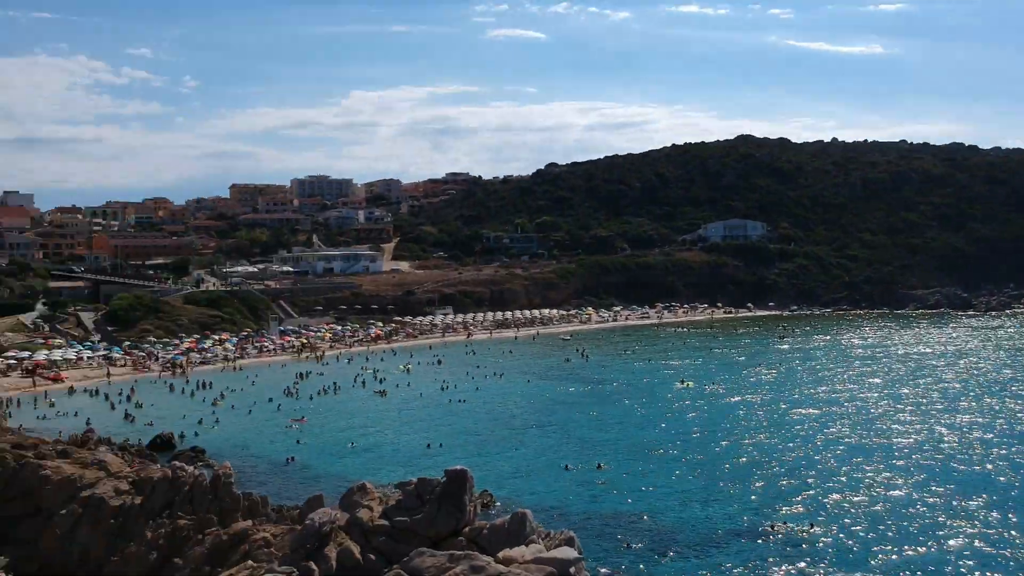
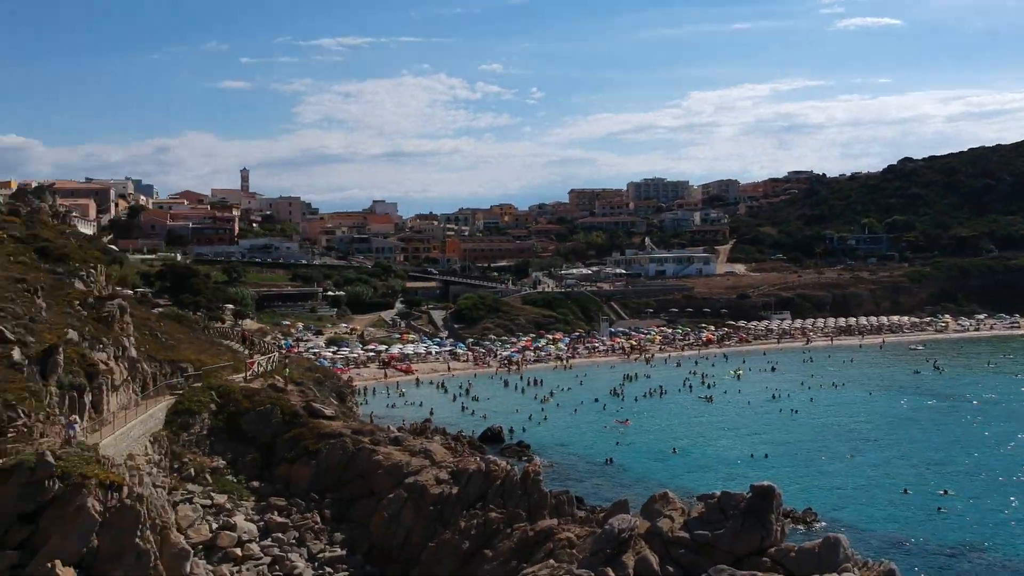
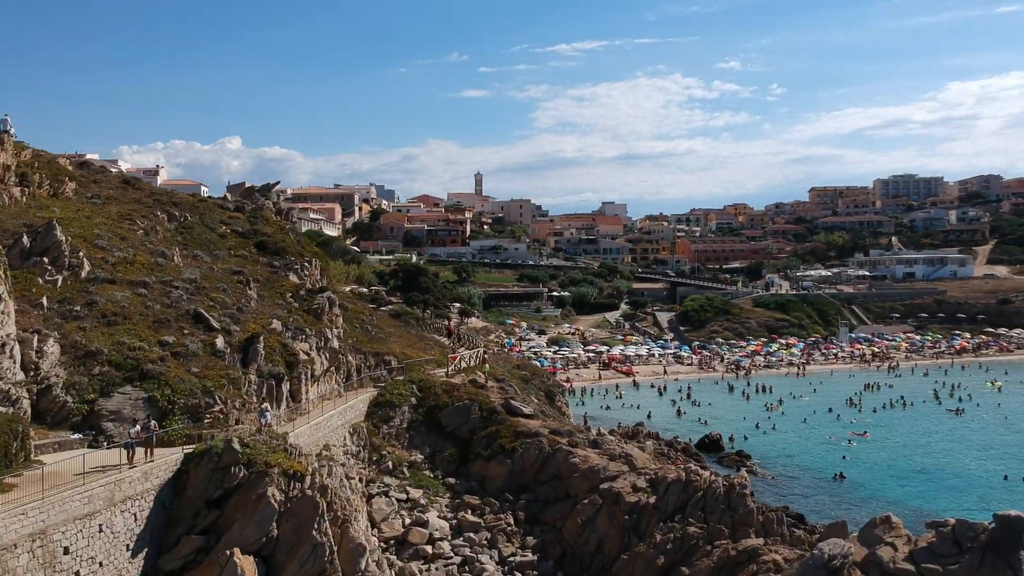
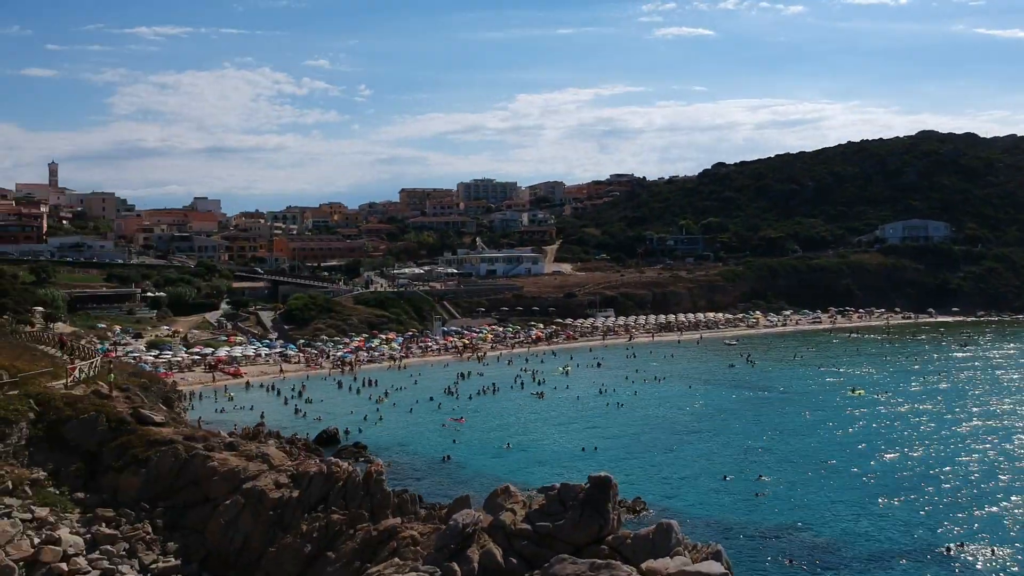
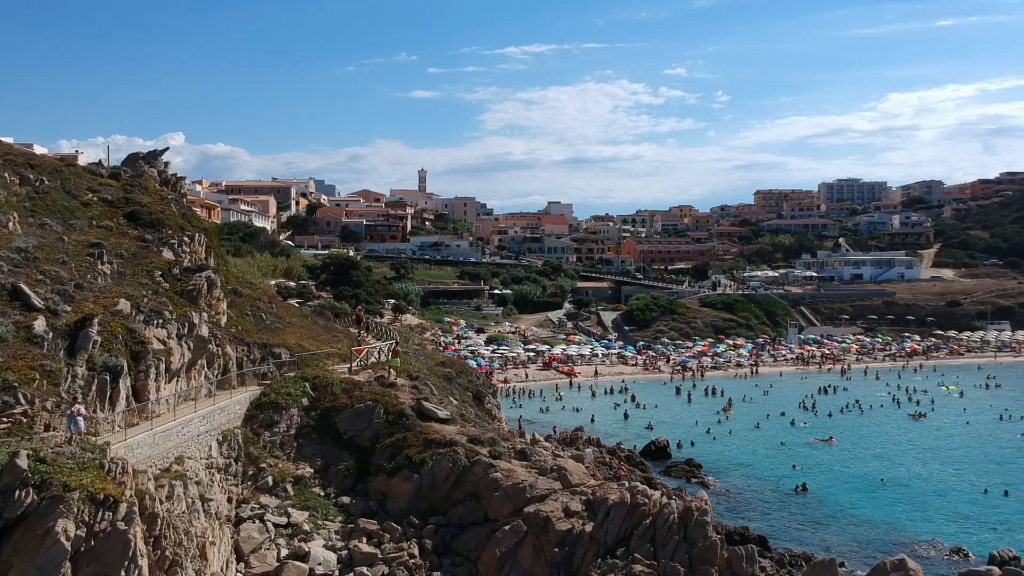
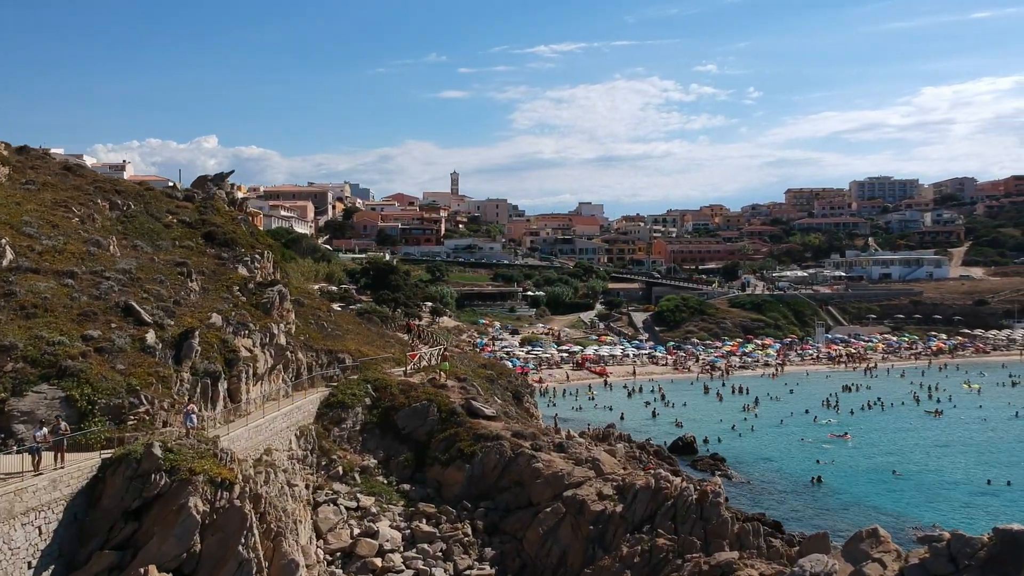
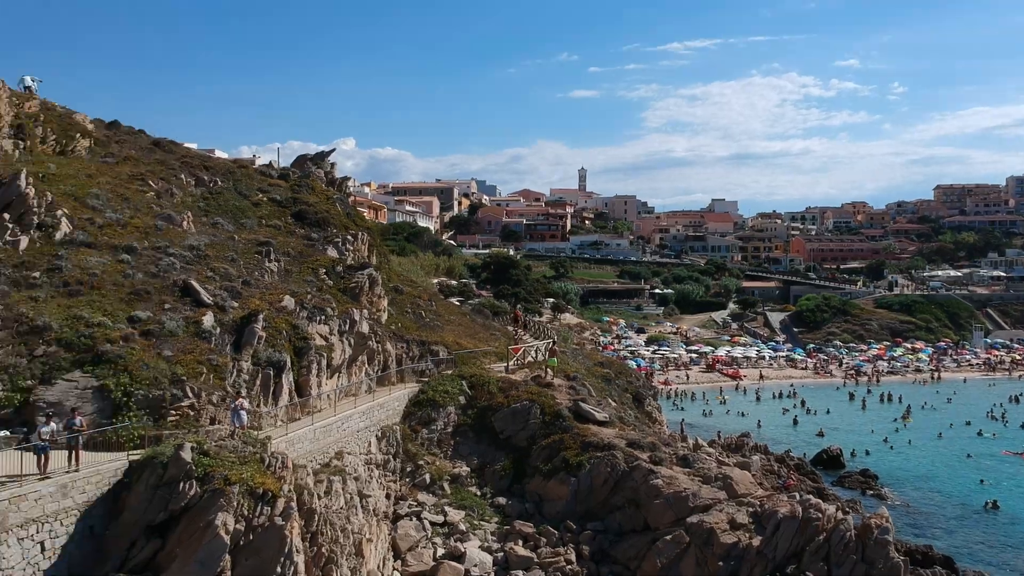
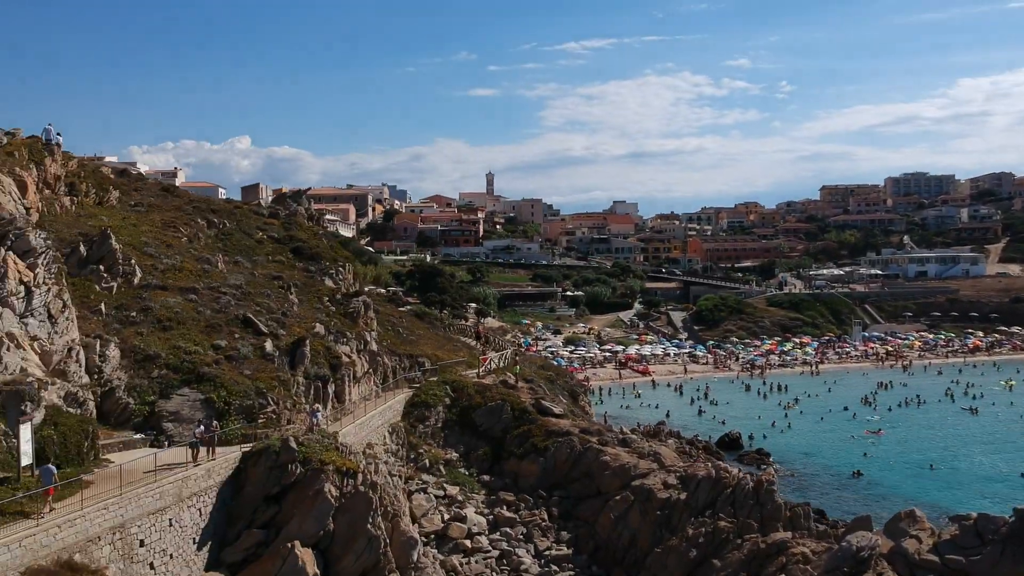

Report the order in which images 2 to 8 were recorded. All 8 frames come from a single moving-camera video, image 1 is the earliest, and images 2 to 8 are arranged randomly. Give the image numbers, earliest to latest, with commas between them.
4, 2, 8, 3, 6, 5, 7
